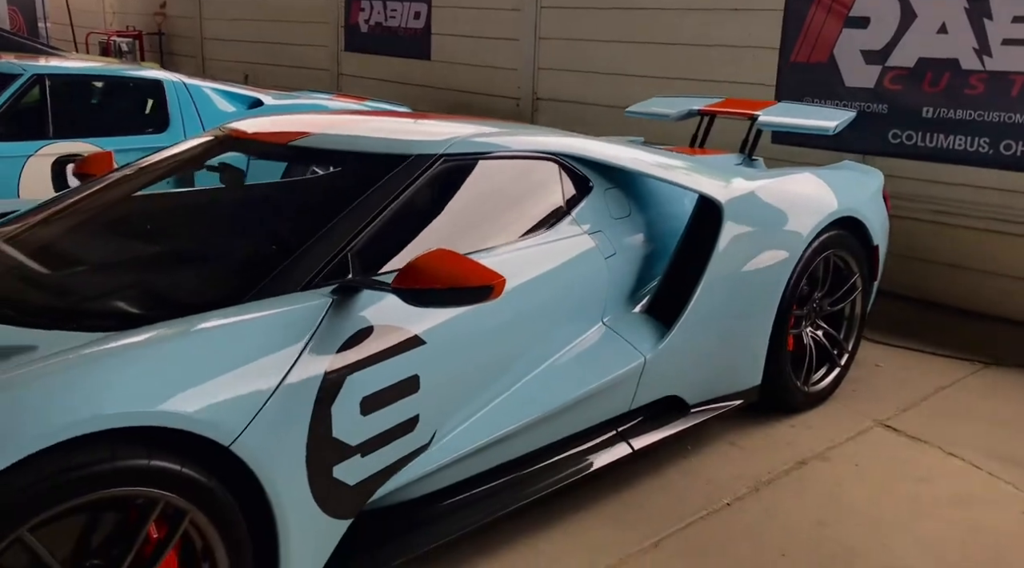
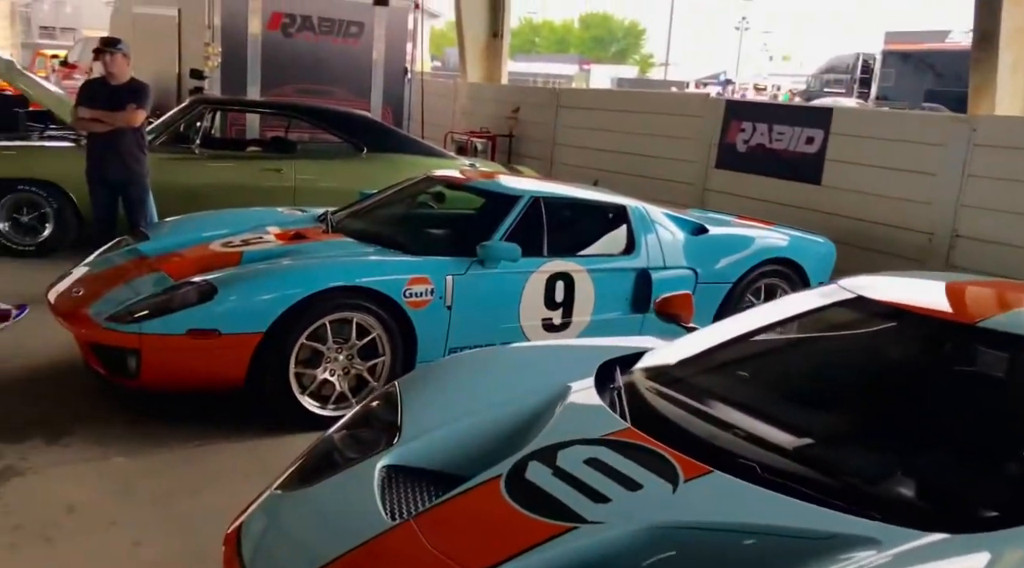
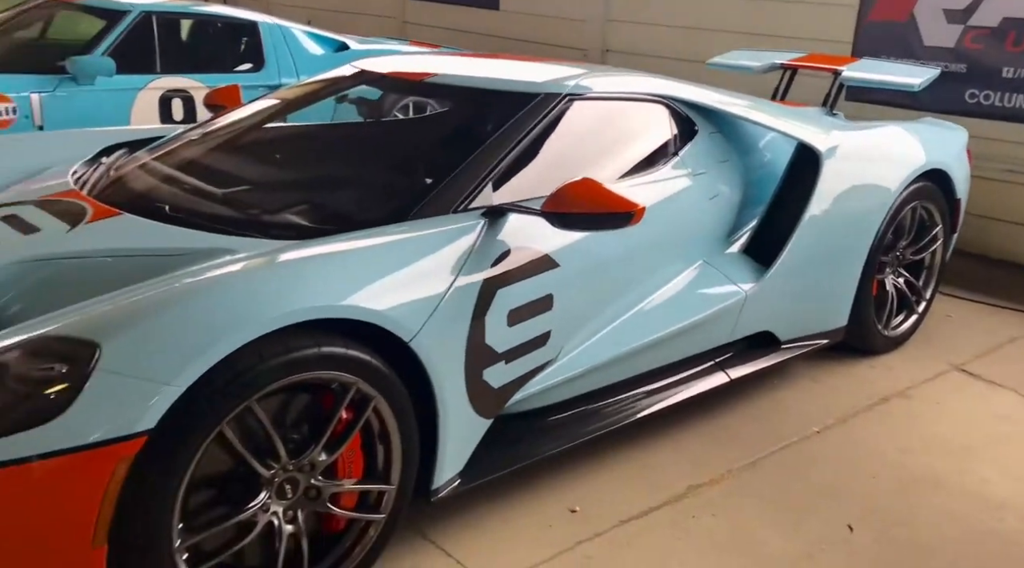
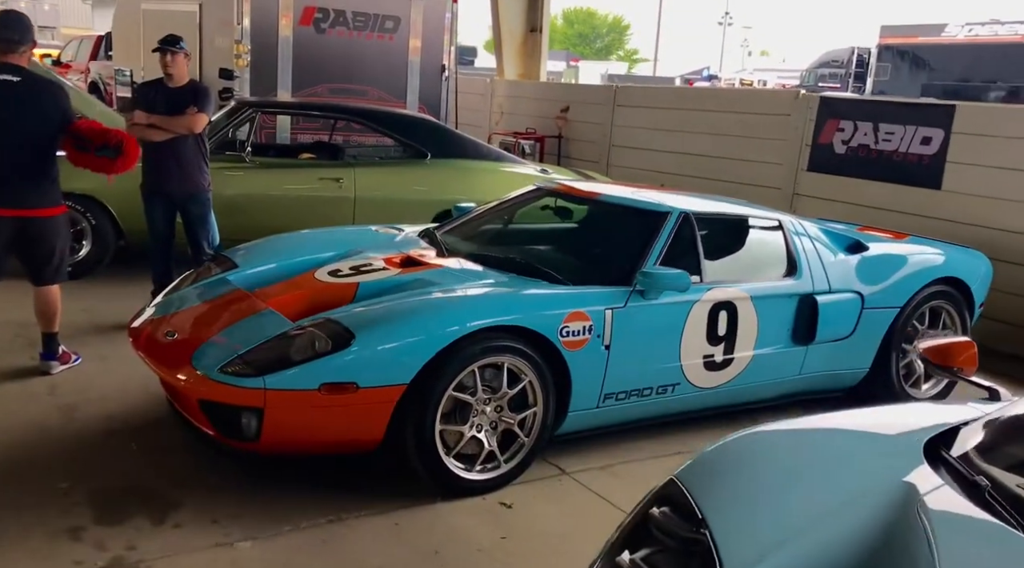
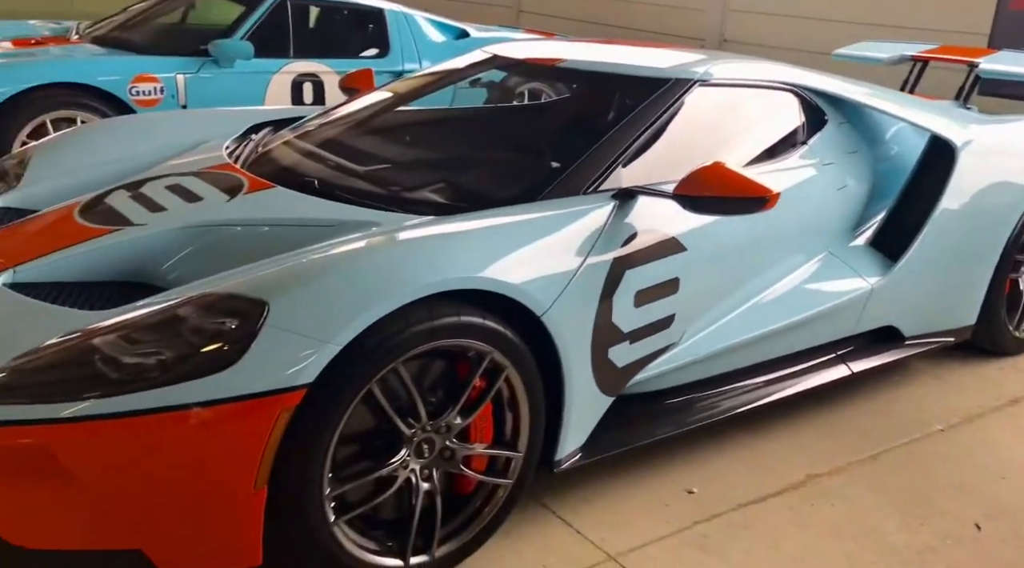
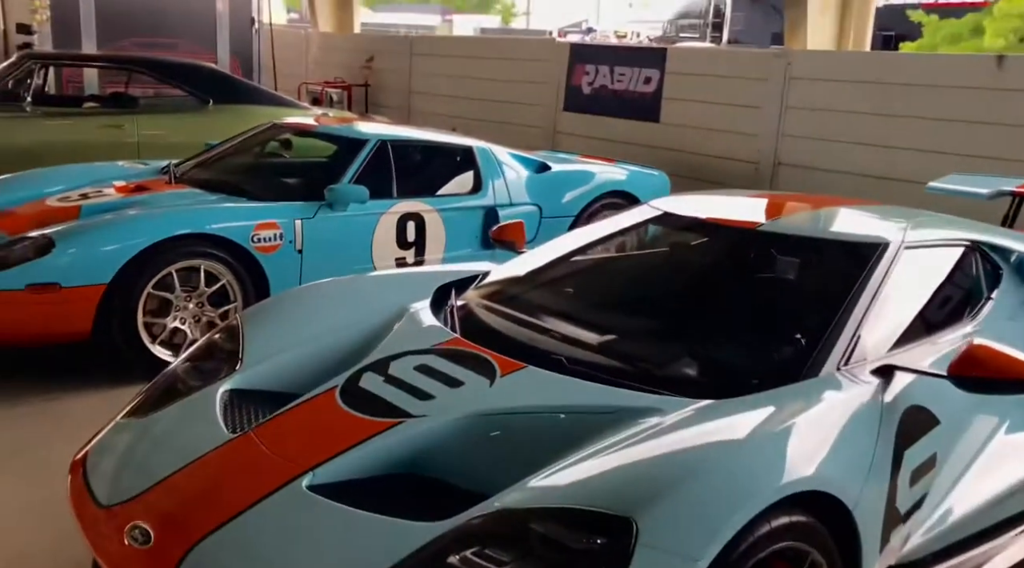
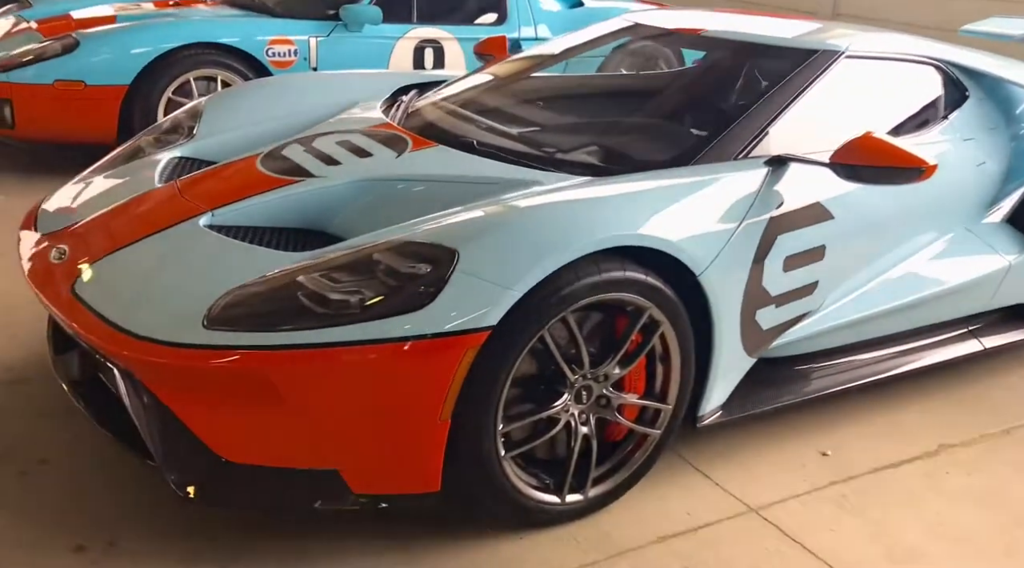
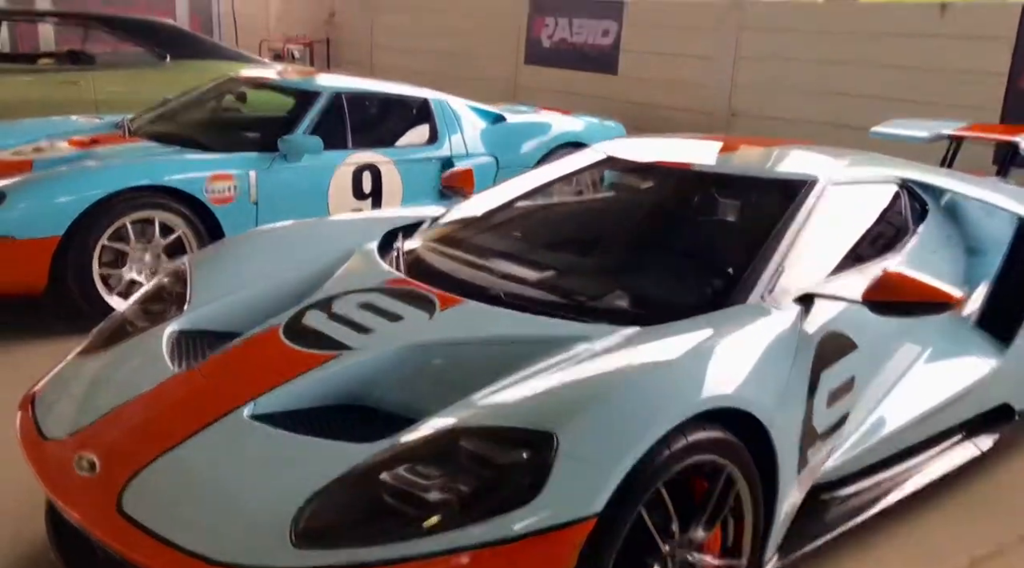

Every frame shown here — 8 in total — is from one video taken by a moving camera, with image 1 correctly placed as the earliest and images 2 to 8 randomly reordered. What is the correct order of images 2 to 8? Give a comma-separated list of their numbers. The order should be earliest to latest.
3, 5, 7, 8, 6, 2, 4
